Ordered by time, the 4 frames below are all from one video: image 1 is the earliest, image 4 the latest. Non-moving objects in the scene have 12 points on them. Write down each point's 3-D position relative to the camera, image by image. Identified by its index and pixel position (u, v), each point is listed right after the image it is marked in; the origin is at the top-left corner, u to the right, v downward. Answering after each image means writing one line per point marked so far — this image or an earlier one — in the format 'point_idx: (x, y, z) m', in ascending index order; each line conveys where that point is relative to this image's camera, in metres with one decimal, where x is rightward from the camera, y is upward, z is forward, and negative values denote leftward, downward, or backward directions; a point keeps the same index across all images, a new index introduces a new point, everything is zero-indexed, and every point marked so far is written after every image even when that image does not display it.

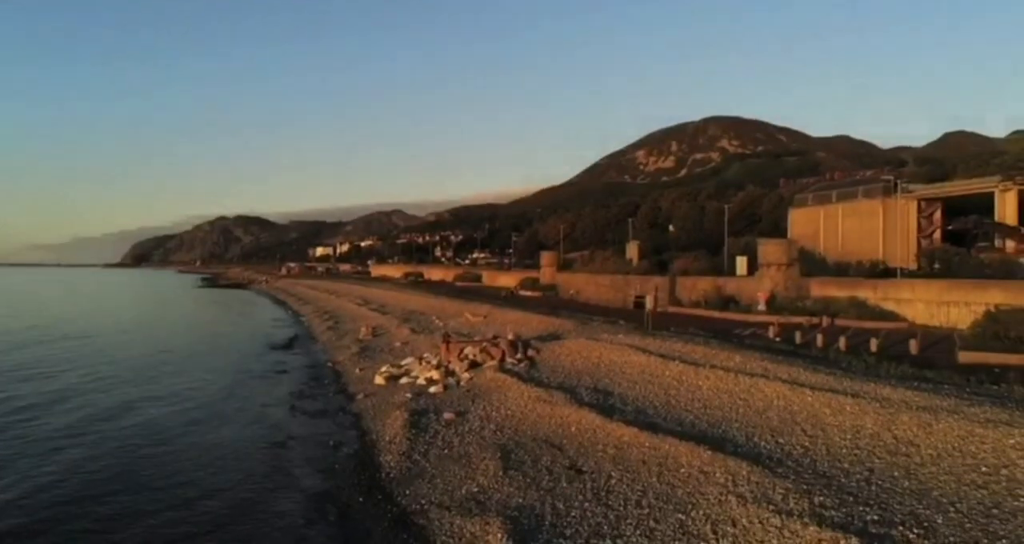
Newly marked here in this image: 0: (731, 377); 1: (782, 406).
0: (+5.9, -2.8, +20.1) m
1: (+6.2, -3.1, +17.0) m
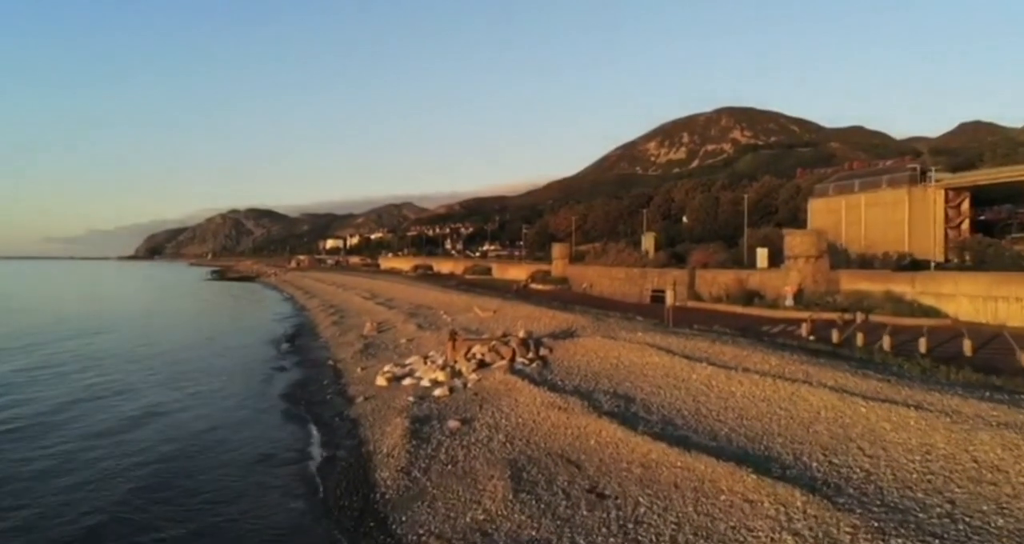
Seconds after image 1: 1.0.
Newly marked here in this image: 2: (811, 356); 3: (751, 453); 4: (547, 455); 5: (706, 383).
0: (+6.2, -2.7, +18.0) m
1: (+6.4, -2.9, +14.9) m
2: (+8.0, -2.3, +20.0) m
3: (+4.5, -3.4, +14.1) m
4: (+0.8, -4.0, +16.2) m
5: (+5.0, -2.9, +19.5) m
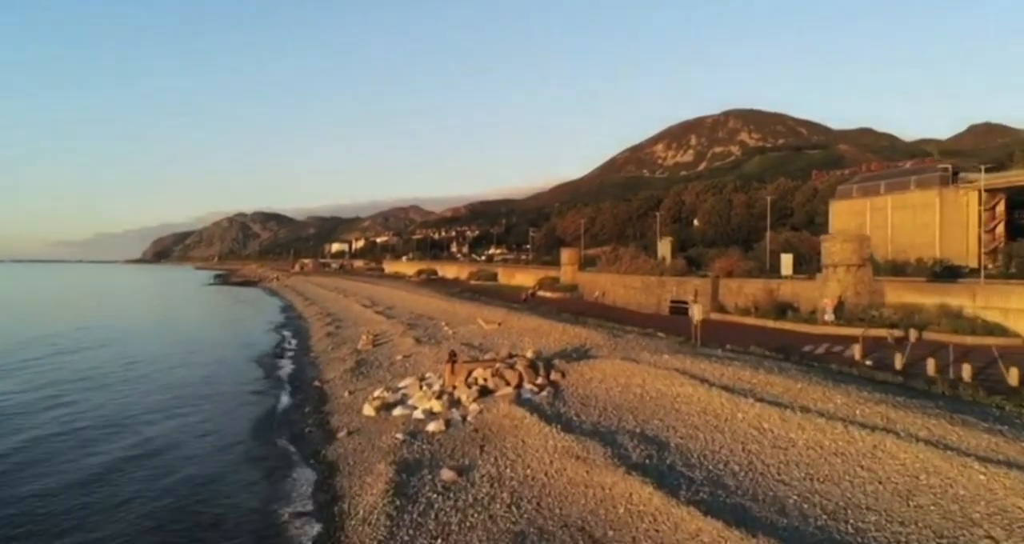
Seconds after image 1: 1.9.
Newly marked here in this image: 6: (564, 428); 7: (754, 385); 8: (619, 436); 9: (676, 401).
0: (+6.3, -3.0, +14.4) m
1: (+6.5, -3.3, +11.3) m
2: (+8.1, -2.6, +16.5) m
3: (+4.6, -3.8, +10.6) m
4: (+0.9, -4.3, +12.6) m
5: (+5.2, -3.3, +15.9) m
6: (+1.3, -3.8, +18.1) m
7: (+6.0, -2.8, +18.6) m
8: (+2.4, -3.7, +17.0) m
9: (+4.2, -3.3, +19.0) m
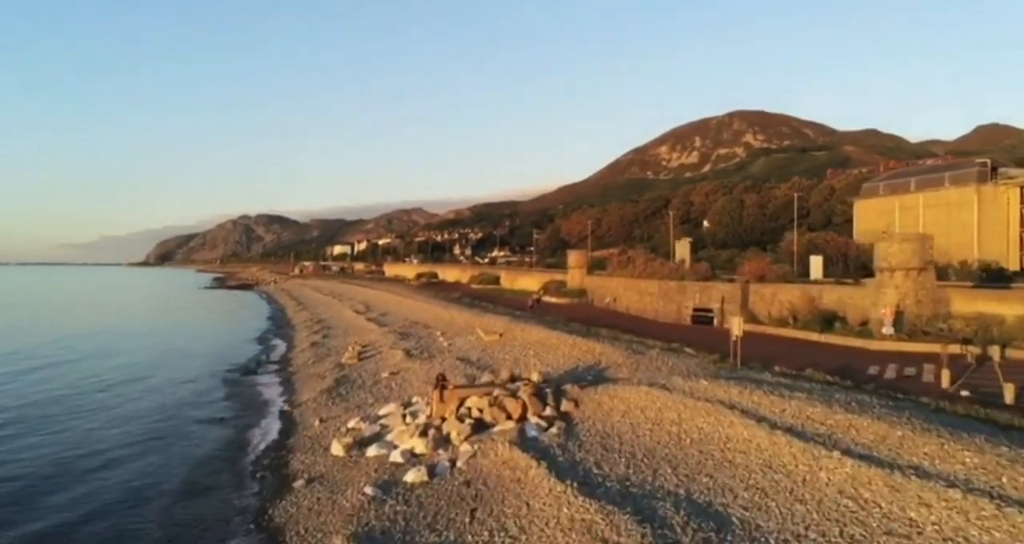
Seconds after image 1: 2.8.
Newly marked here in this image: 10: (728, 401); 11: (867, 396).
0: (+6.3, -3.2, +9.9) m
1: (+6.5, -3.4, +6.8) m
2: (+8.1, -2.8, +12.0) m
3: (+4.6, -3.9, +6.1) m
4: (+0.9, -4.4, +8.2) m
5: (+5.2, -3.4, +11.4) m
6: (+1.3, -3.9, +13.6) m
7: (+6.1, -3.0, +14.1) m
8: (+2.4, -3.9, +12.5) m
9: (+4.2, -3.4, +14.6) m
10: (+5.0, -2.9, +17.1) m
11: (+7.7, -2.7, +16.2) m
